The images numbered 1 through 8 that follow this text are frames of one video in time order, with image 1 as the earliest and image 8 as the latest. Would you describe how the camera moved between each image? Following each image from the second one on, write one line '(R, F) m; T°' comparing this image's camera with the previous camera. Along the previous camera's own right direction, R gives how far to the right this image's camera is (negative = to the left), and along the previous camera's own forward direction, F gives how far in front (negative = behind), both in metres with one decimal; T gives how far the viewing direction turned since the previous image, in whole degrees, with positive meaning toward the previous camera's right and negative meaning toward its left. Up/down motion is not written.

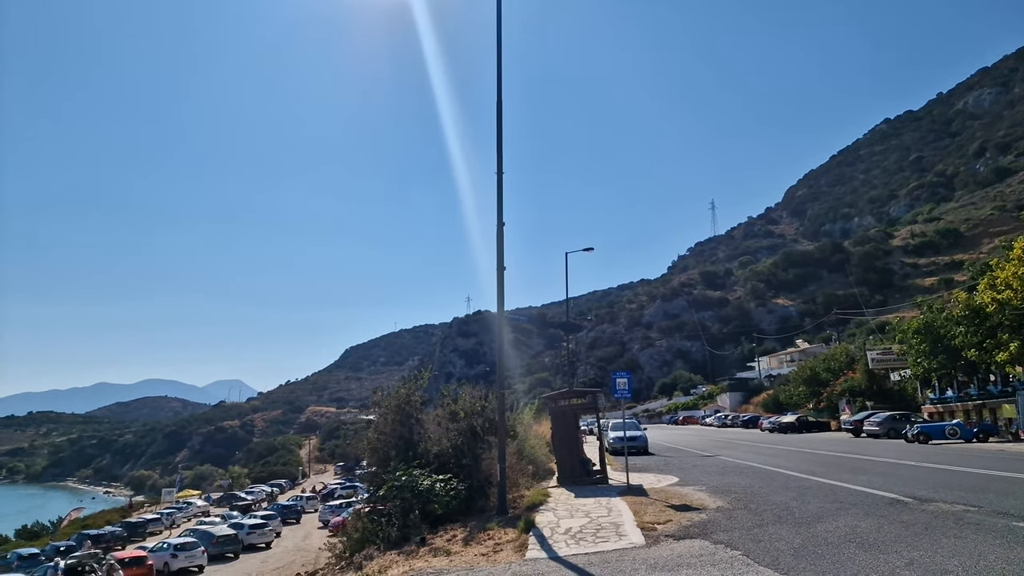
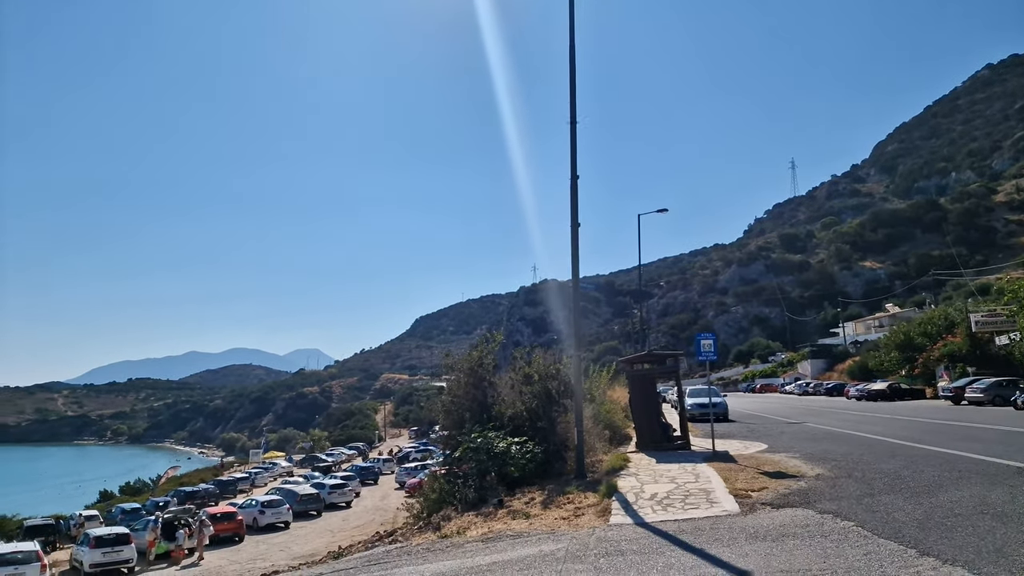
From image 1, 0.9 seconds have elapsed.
(-0.2, +0.8) m; -6°
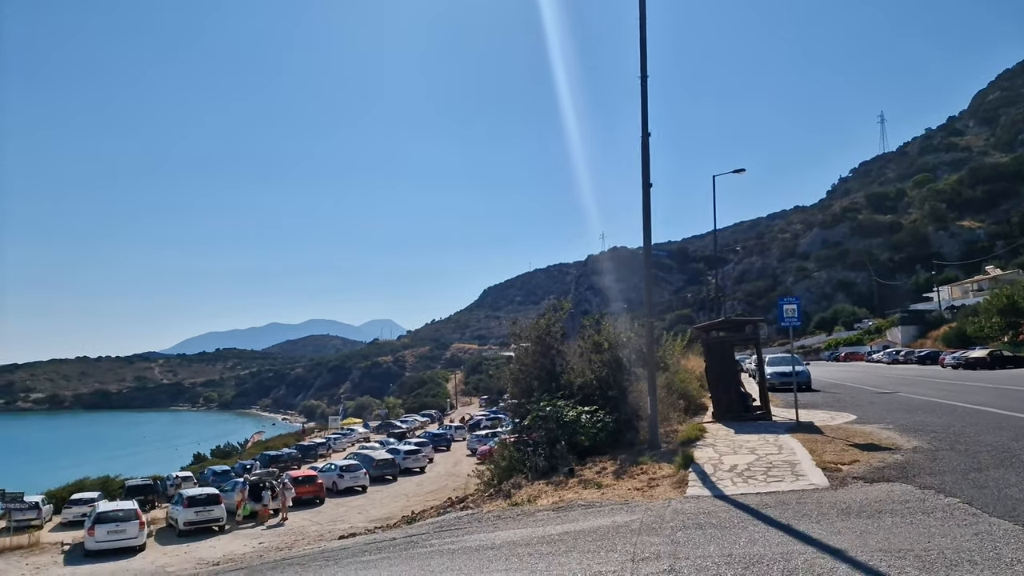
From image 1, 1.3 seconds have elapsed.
(0.0, +0.4) m; -6°
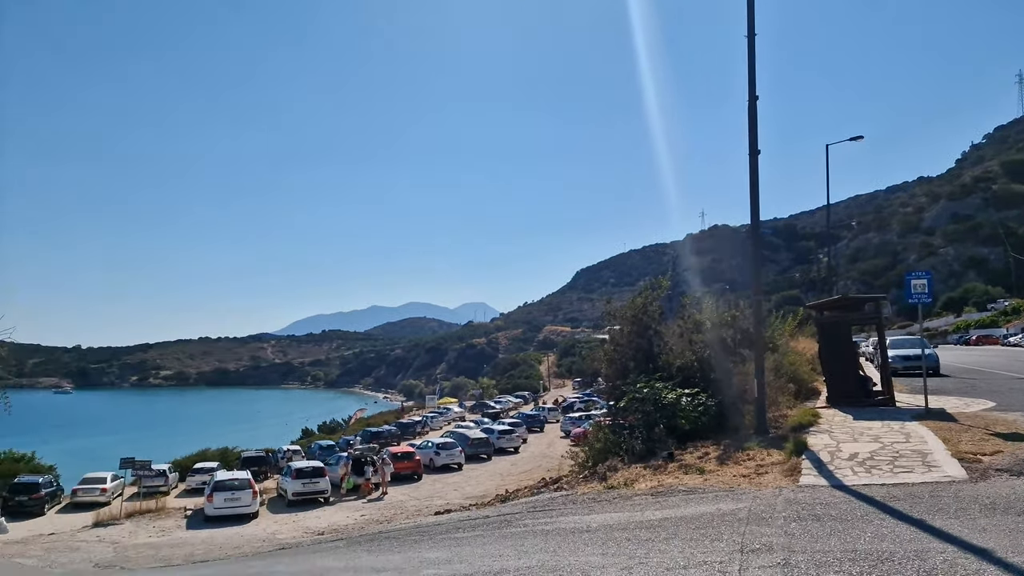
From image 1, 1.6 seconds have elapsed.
(0.0, +0.4) m; -9°
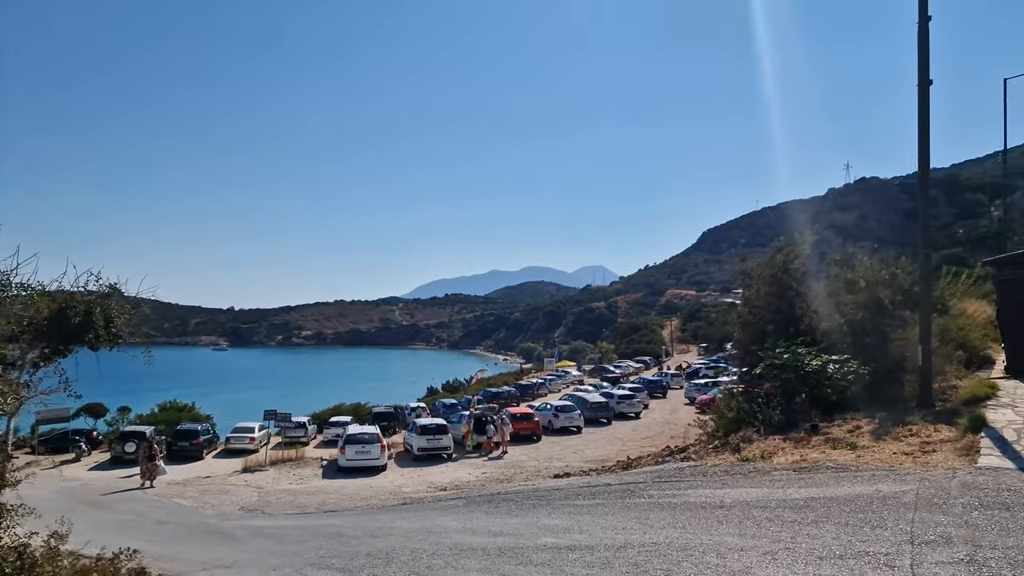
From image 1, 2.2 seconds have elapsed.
(0.0, +0.6) m; -11°
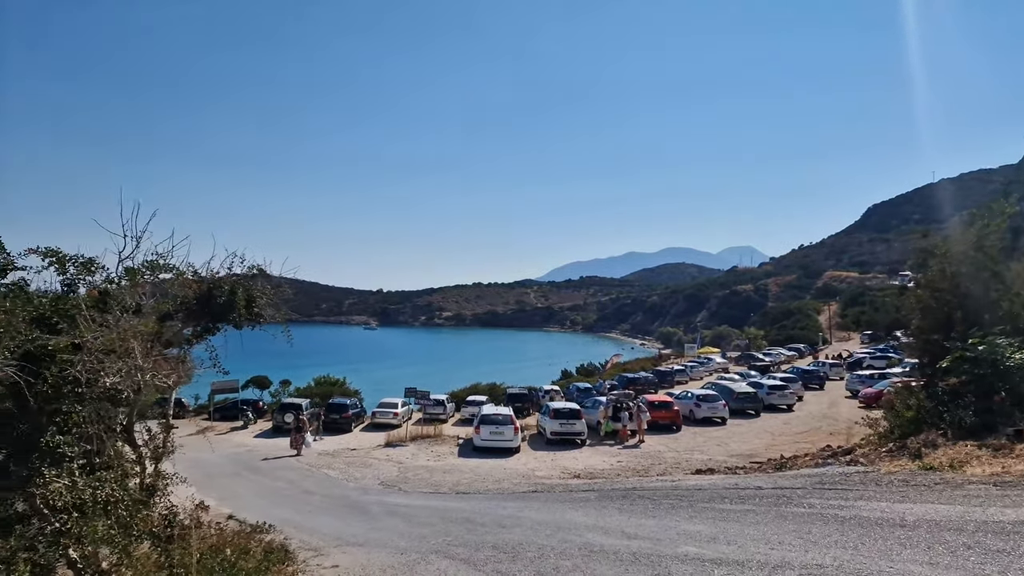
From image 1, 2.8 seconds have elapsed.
(0.0, +0.5) m; -13°
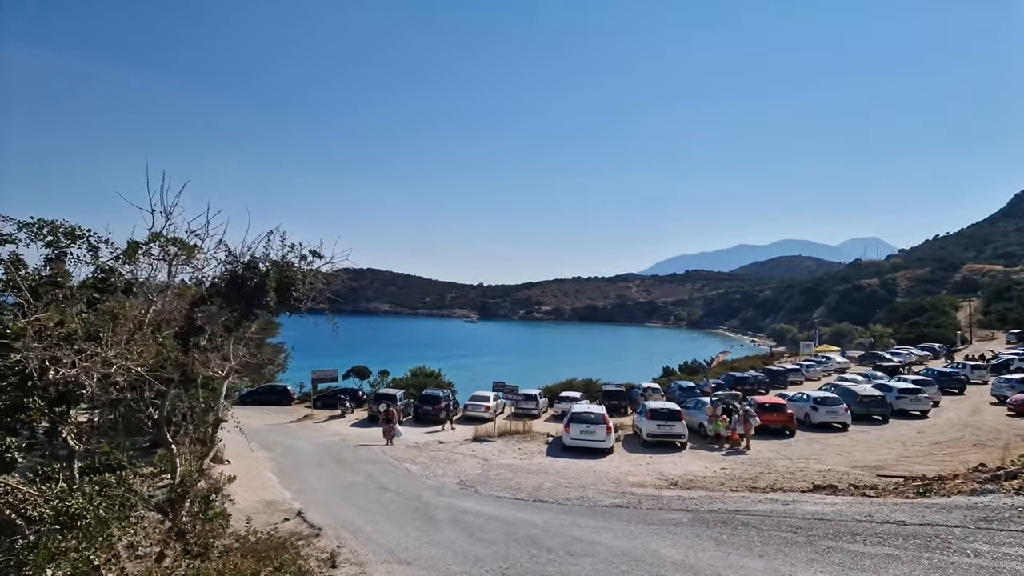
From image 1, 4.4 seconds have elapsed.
(+0.3, +1.0) m; -9°
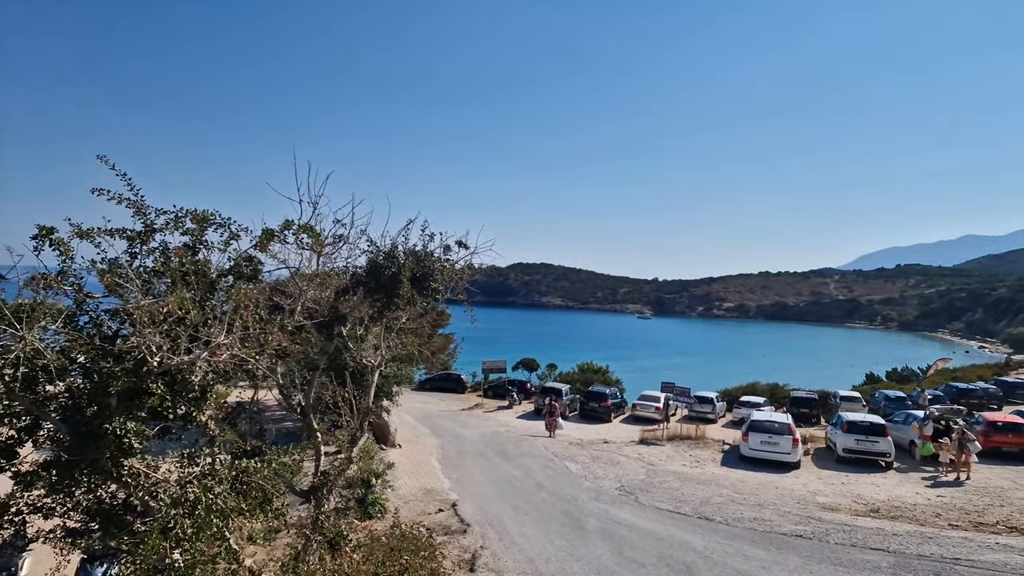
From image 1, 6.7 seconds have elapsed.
(+0.2, +0.6) m; -16°
